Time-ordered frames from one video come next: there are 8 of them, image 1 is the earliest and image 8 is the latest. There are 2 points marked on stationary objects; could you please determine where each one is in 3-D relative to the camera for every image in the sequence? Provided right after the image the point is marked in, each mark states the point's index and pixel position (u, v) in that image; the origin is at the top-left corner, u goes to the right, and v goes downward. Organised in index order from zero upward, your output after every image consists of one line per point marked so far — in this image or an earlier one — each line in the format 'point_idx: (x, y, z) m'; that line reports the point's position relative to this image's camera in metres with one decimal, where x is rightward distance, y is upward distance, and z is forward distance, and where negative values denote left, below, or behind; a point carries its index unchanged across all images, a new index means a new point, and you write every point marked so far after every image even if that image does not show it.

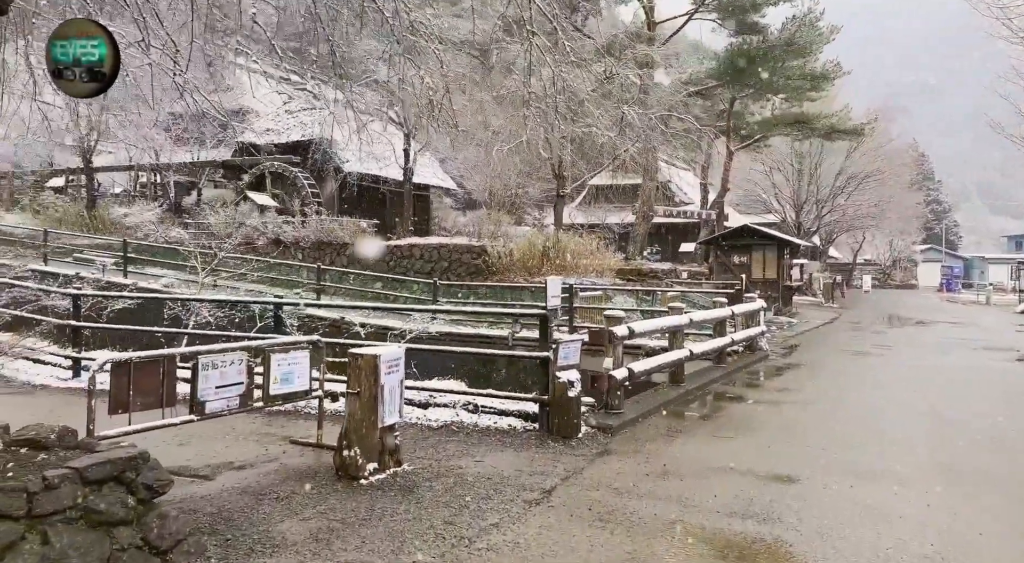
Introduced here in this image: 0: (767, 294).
0: (+6.1, -0.3, +19.3) m
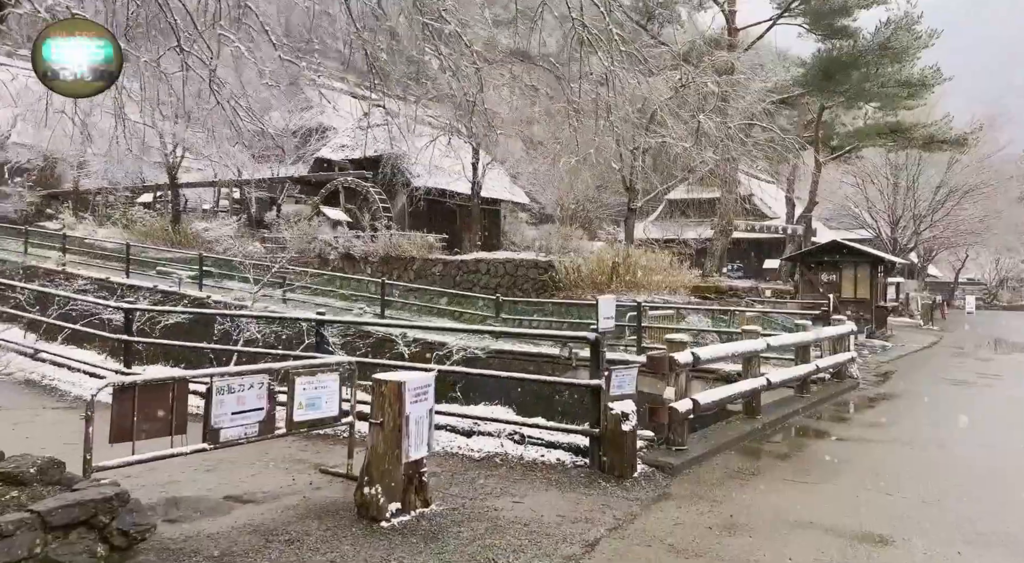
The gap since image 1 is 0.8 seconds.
0: (+7.7, -0.7, +18.0) m
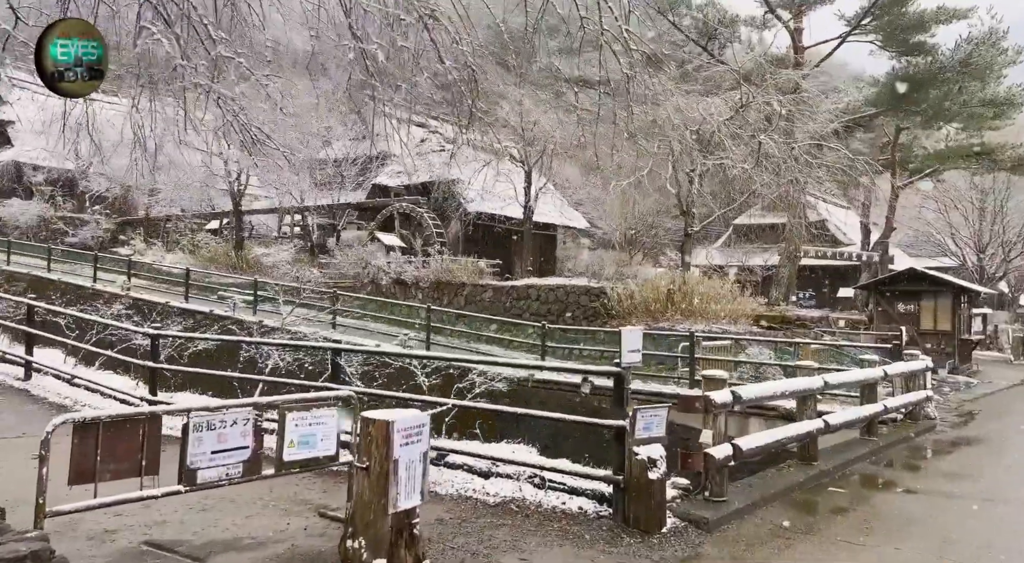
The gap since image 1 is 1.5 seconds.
0: (+8.8, -1.4, +16.8) m
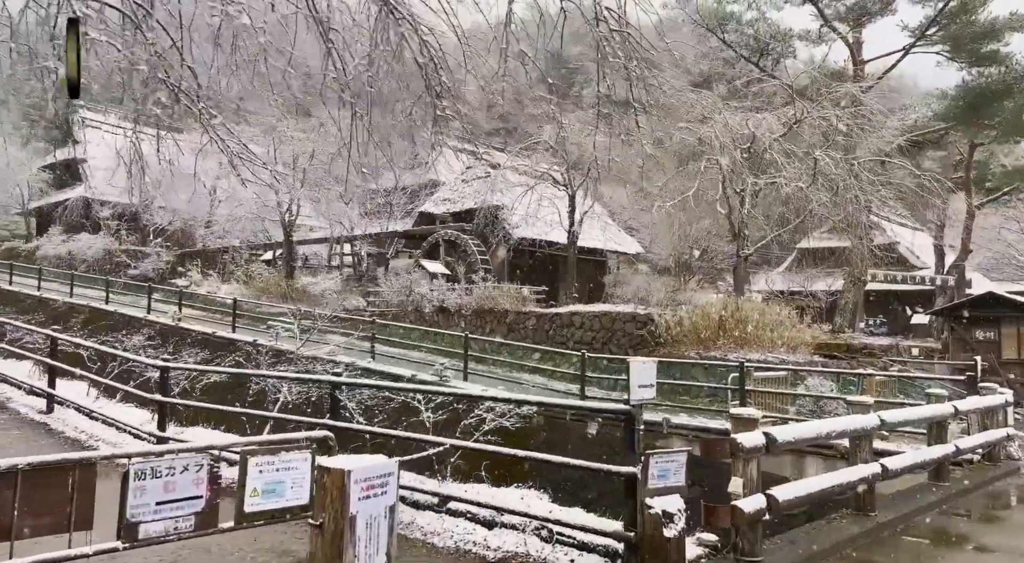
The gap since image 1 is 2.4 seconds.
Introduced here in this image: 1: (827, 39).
0: (+9.7, -1.8, +15.5) m
1: (+7.0, +5.4, +18.1) m
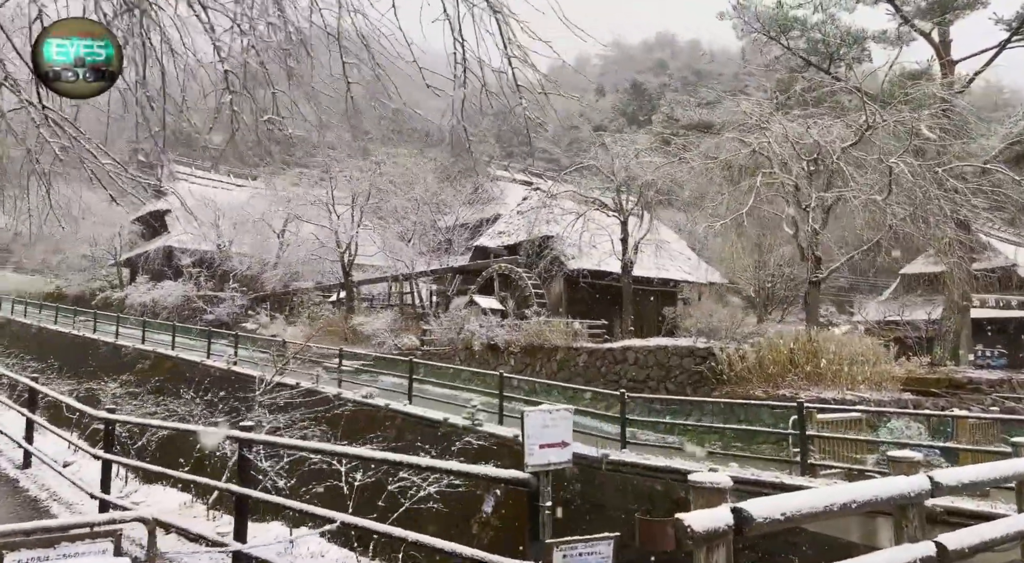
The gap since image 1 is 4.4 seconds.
0: (+10.5, -2.2, +13.0) m
1: (+8.0, +4.9, +16.3) m
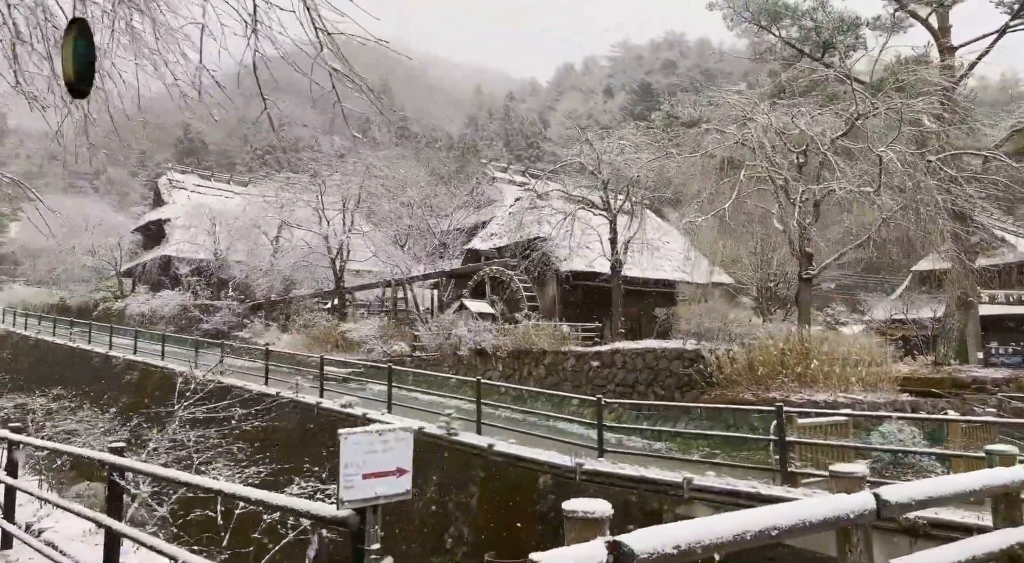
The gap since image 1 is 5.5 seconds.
0: (+10.2, -2.0, +12.3) m
1: (+7.6, +5.0, +15.7) m
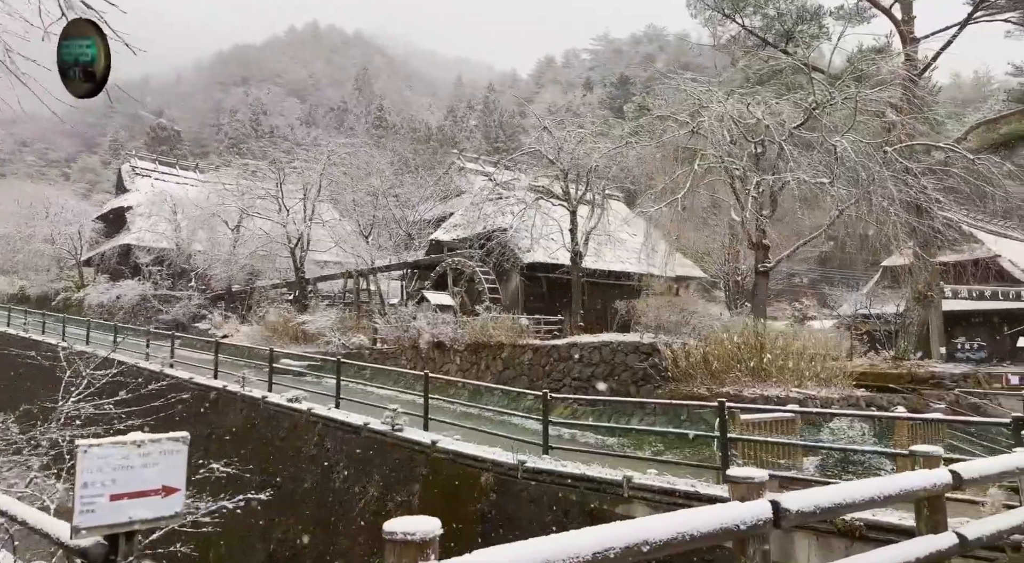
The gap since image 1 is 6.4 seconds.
0: (+9.4, -1.9, +12.2) m
1: (+6.8, +5.1, +15.4) m
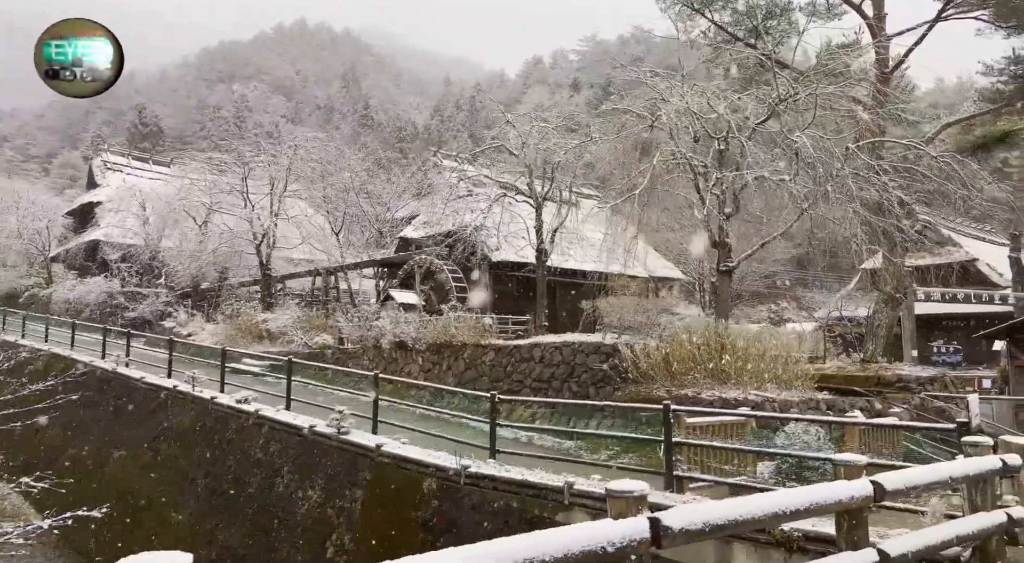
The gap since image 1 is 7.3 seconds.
0: (+8.7, -2.0, +12.0) m
1: (+6.1, +5.1, +15.2) m
